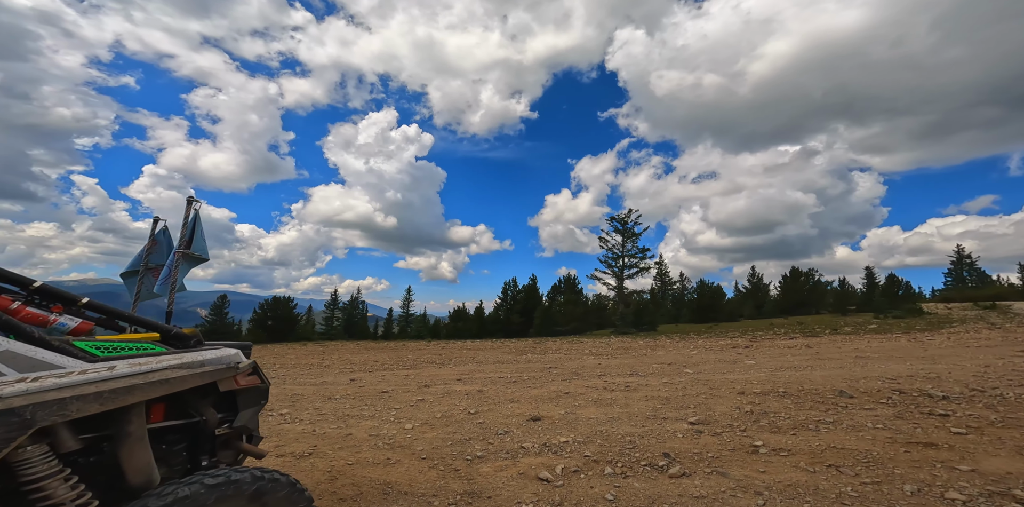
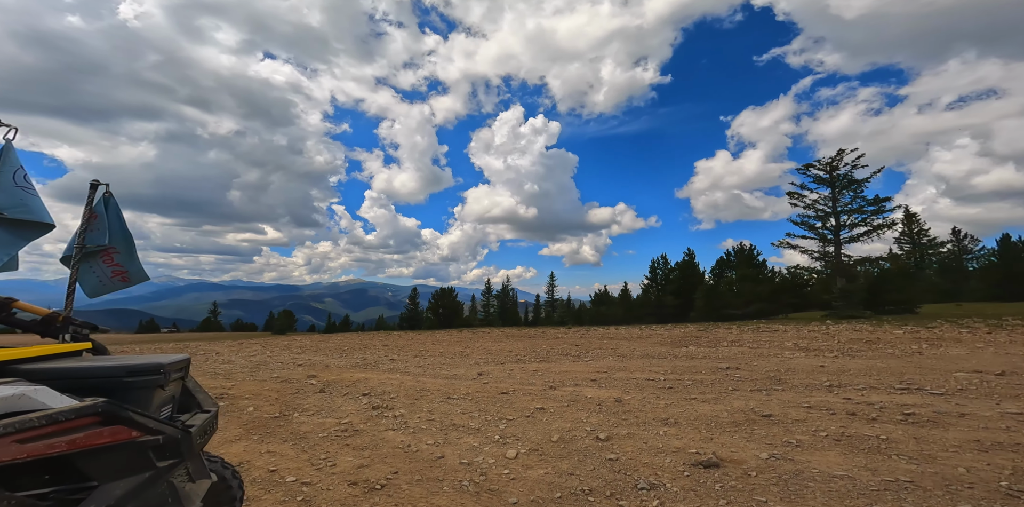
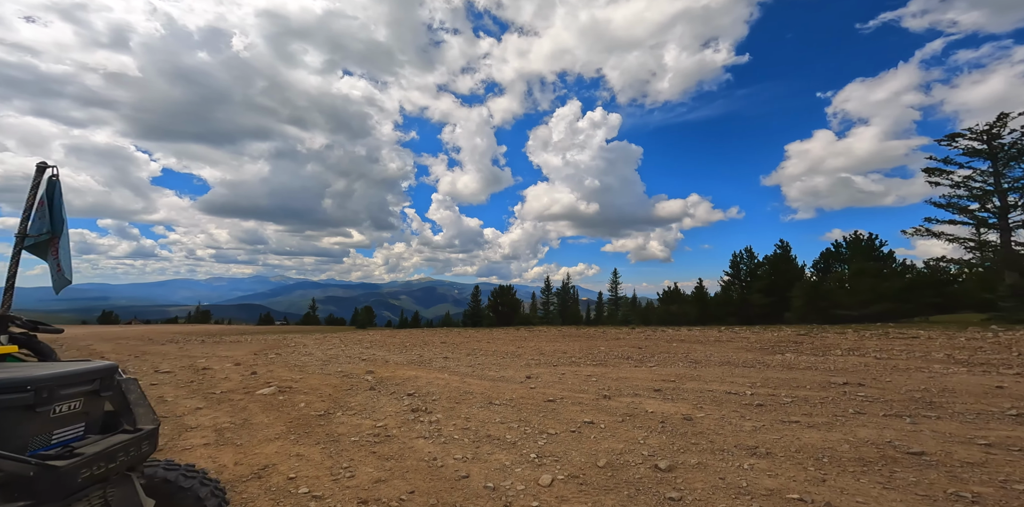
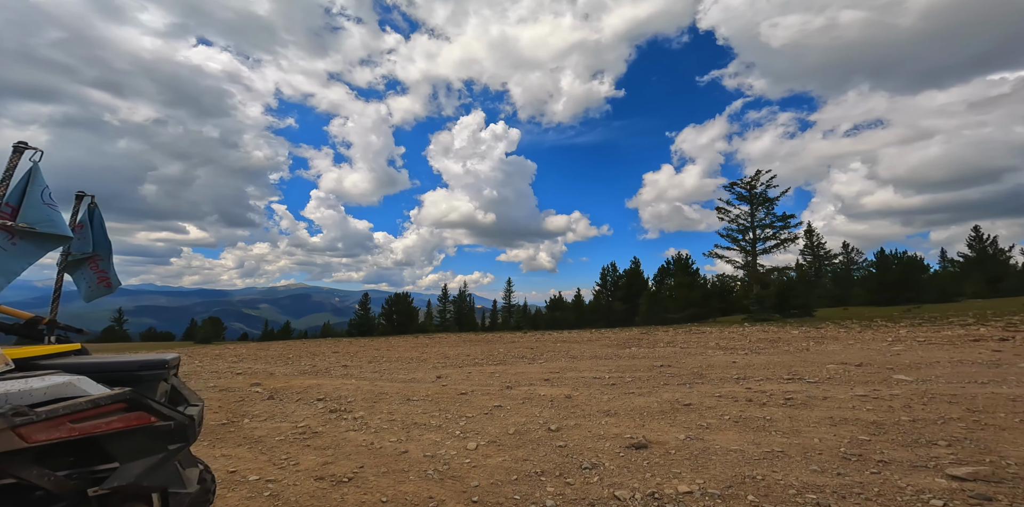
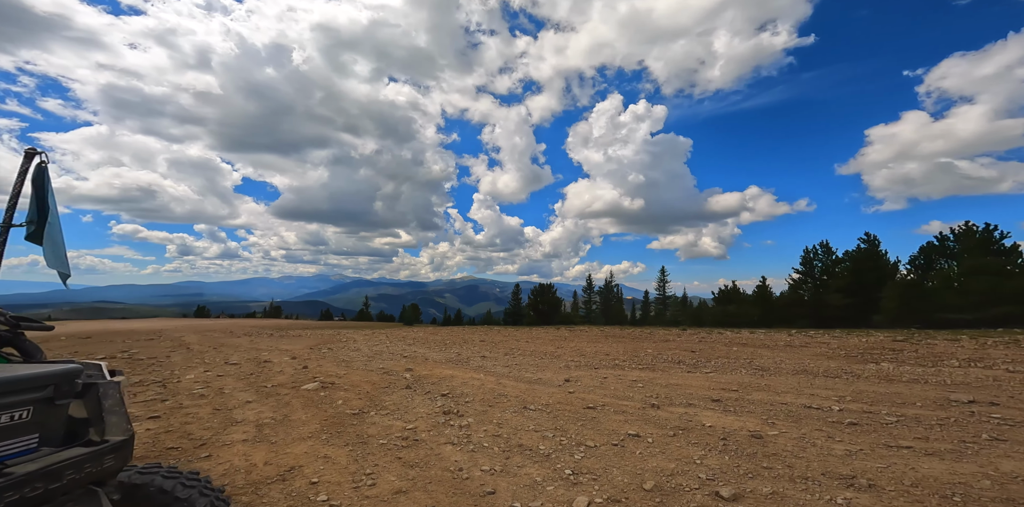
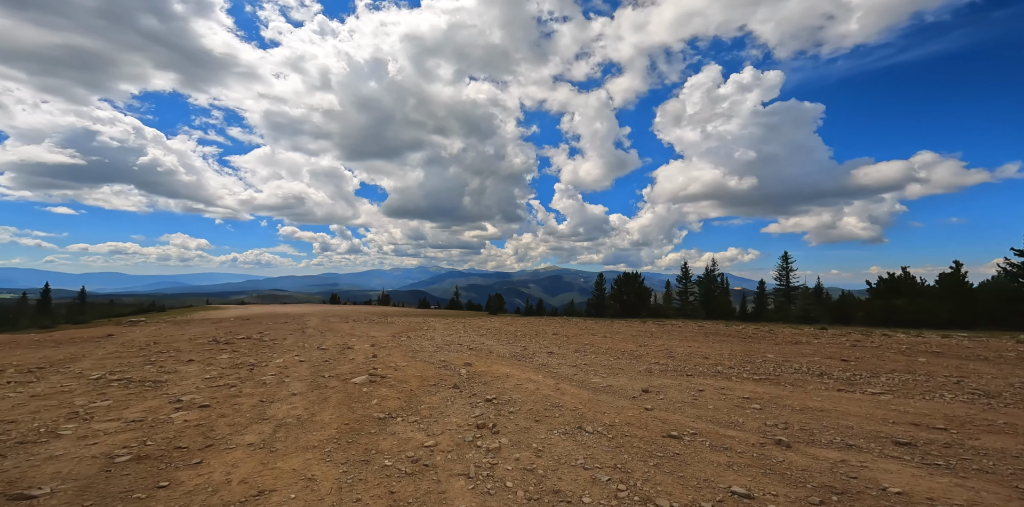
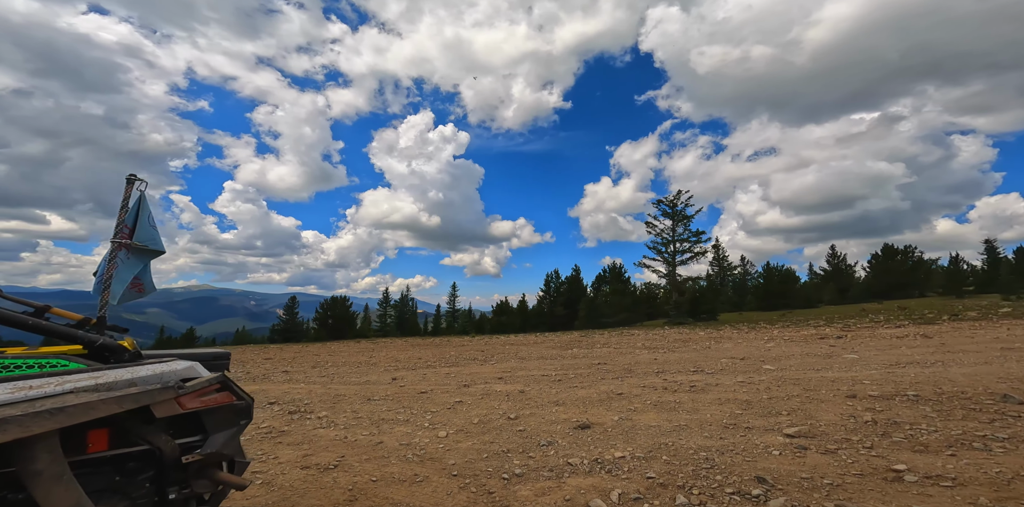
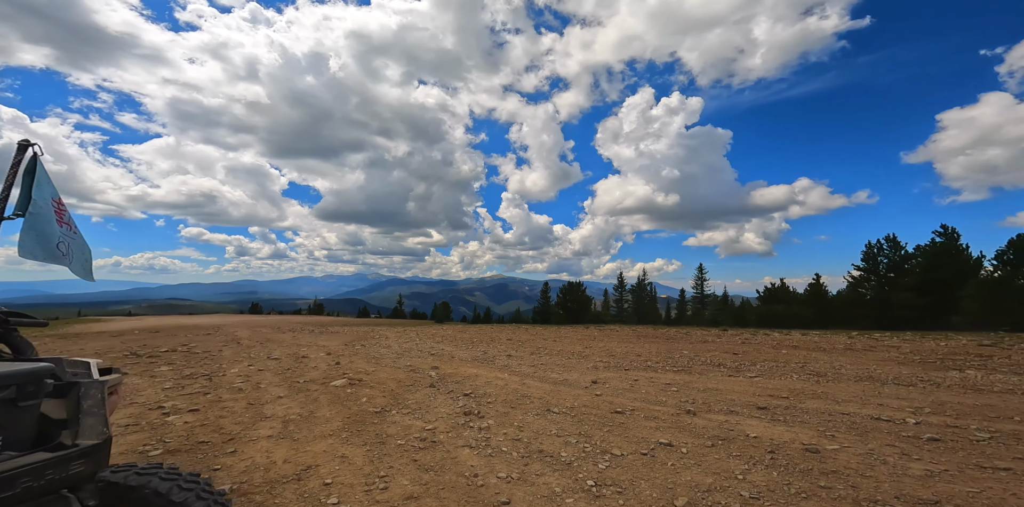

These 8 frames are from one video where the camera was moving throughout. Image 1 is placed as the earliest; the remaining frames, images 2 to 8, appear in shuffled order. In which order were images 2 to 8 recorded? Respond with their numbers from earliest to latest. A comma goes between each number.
7, 4, 2, 3, 5, 8, 6
